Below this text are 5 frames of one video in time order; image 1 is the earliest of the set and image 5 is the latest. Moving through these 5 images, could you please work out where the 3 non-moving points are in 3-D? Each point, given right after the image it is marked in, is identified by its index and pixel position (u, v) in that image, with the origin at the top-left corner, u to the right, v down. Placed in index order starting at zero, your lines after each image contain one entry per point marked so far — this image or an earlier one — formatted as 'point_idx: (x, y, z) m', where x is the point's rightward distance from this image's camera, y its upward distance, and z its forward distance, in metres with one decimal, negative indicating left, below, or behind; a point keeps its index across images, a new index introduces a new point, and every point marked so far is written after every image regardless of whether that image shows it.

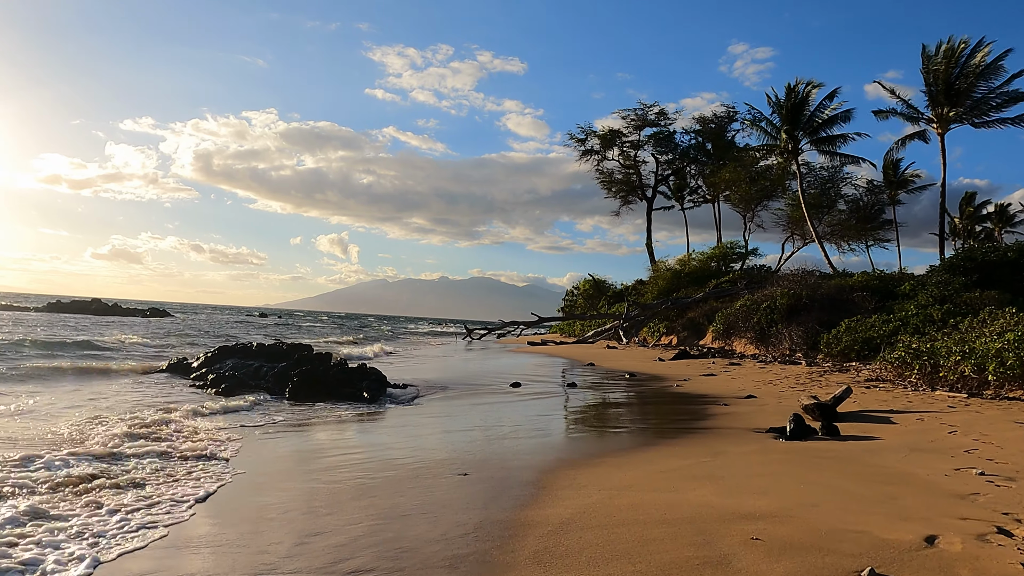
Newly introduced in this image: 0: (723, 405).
0: (+2.9, -1.6, +7.7) m
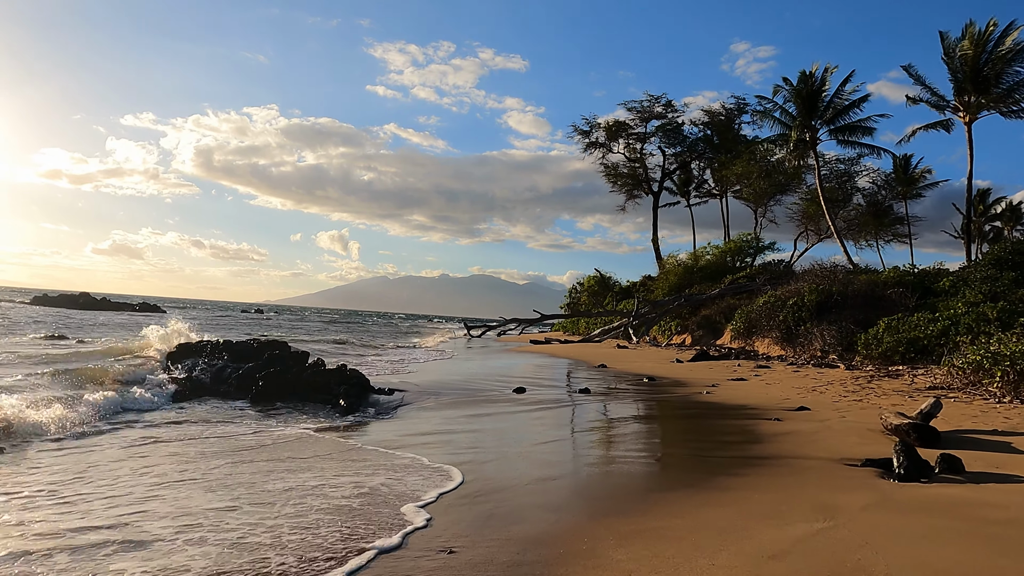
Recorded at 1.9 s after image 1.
0: (+3.0, -1.5, +6.3) m
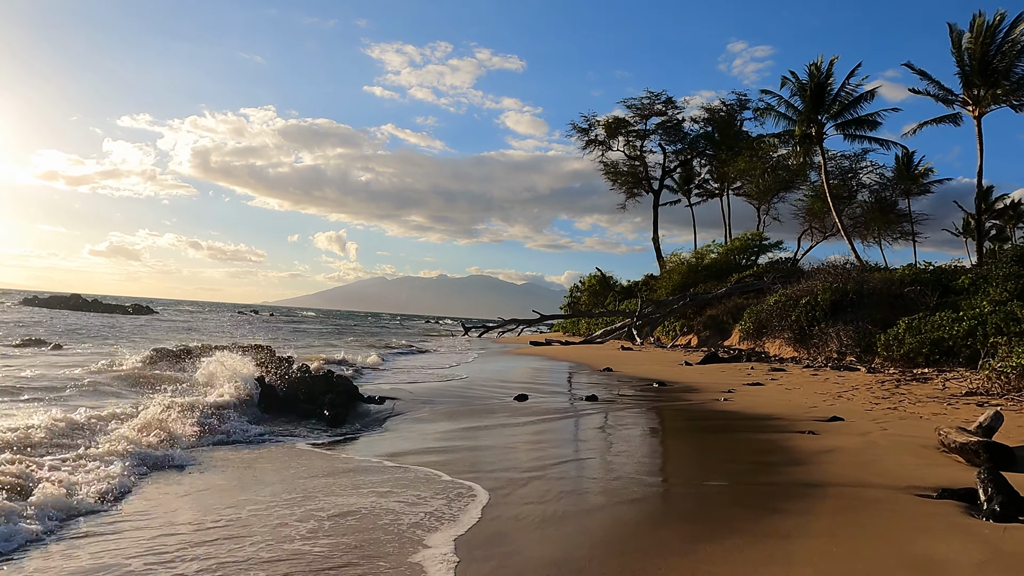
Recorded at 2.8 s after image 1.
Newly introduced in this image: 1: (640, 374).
0: (+3.0, -1.5, +5.6) m
1: (+2.9, -1.9, +12.4) m
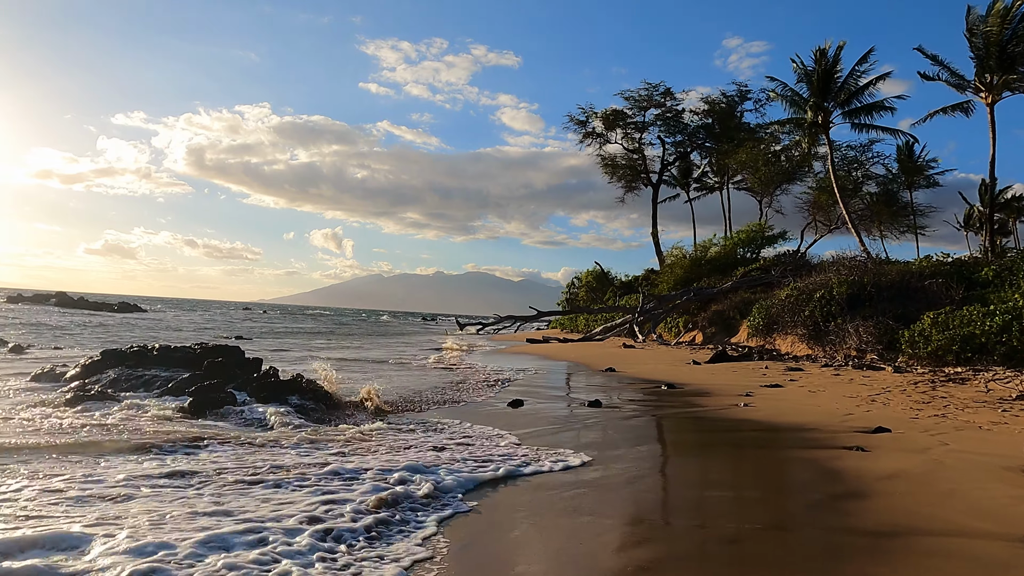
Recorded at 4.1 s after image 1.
0: (+2.9, -1.4, +4.7) m
1: (+2.8, -1.8, +11.5) m
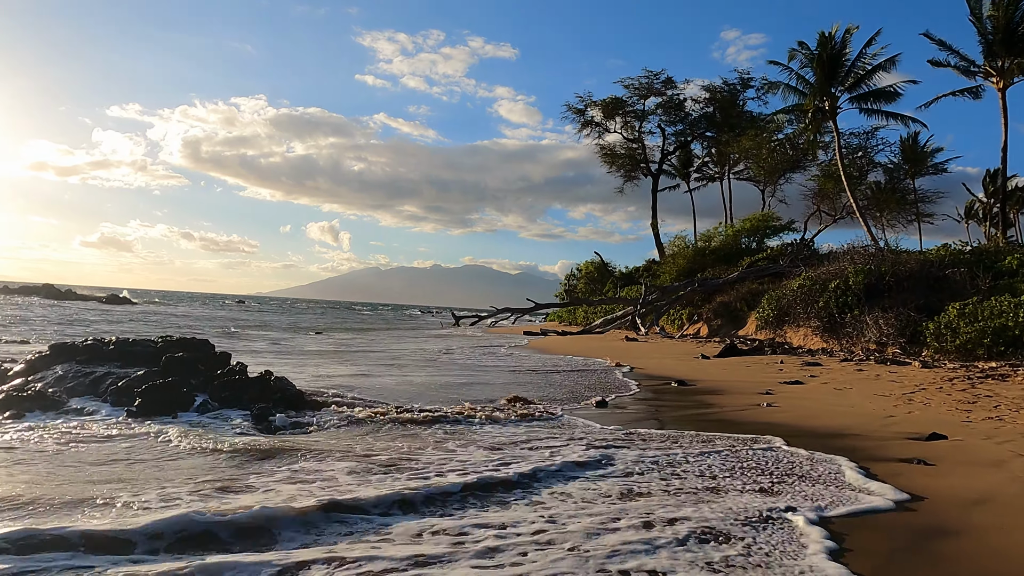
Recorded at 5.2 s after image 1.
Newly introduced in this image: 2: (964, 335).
0: (+2.9, -1.2, +3.9) m
1: (+2.7, -1.6, +10.7) m
2: (+7.7, -0.8, +9.4) m
